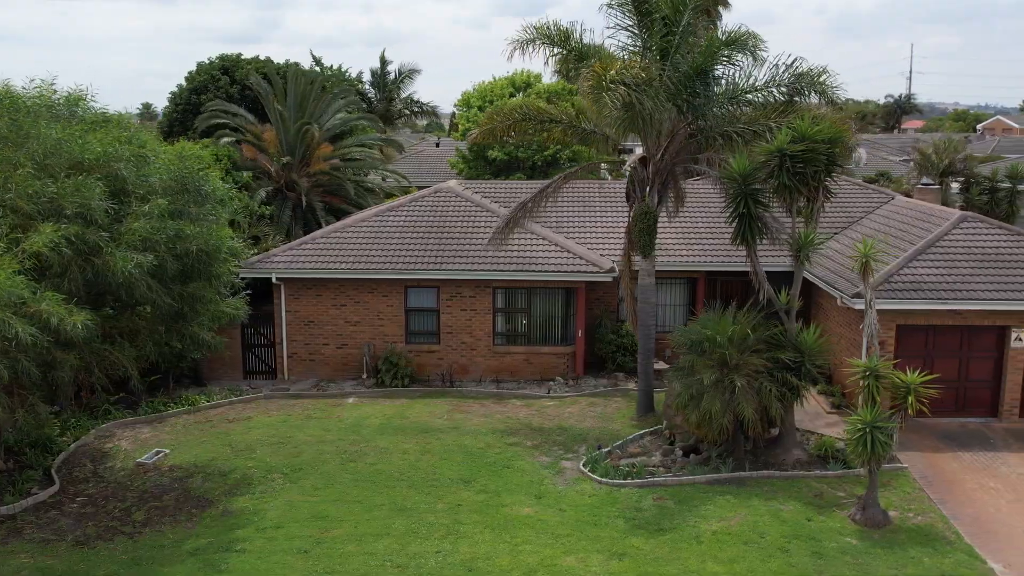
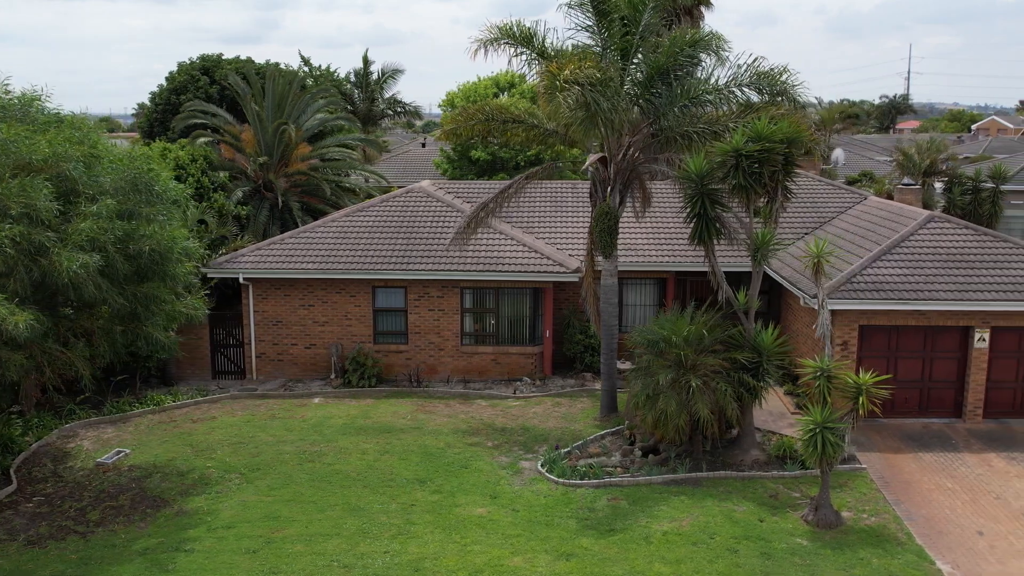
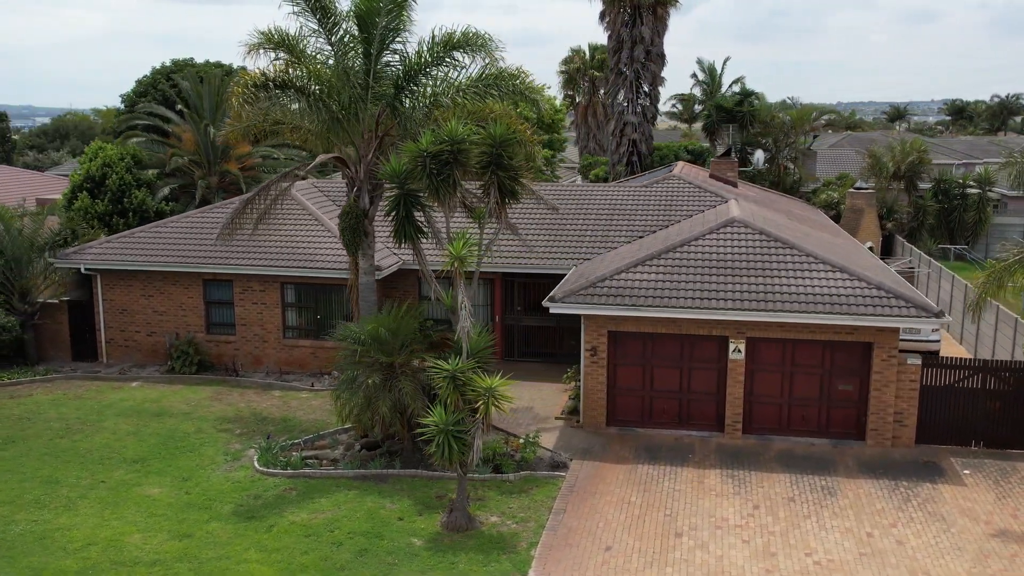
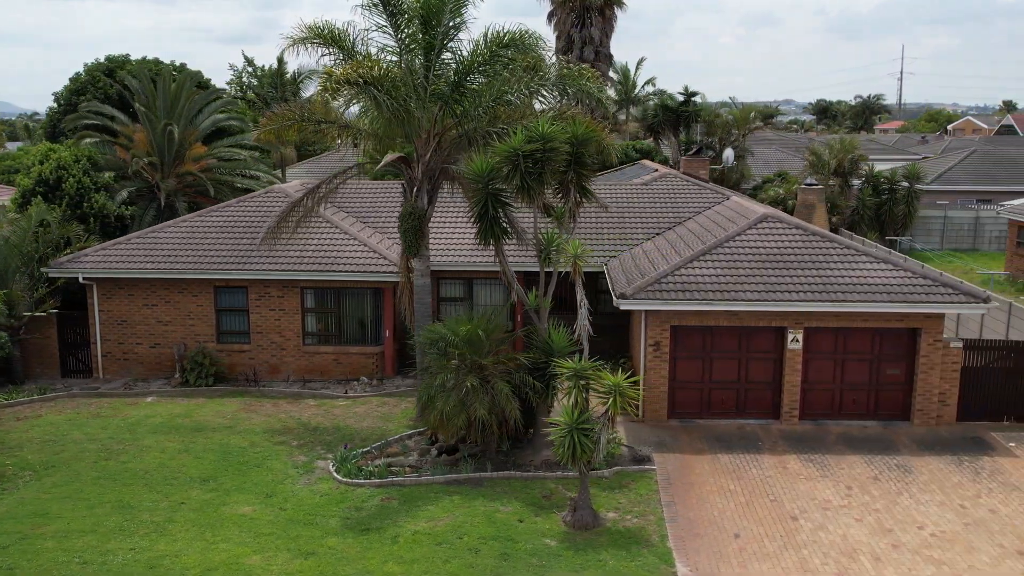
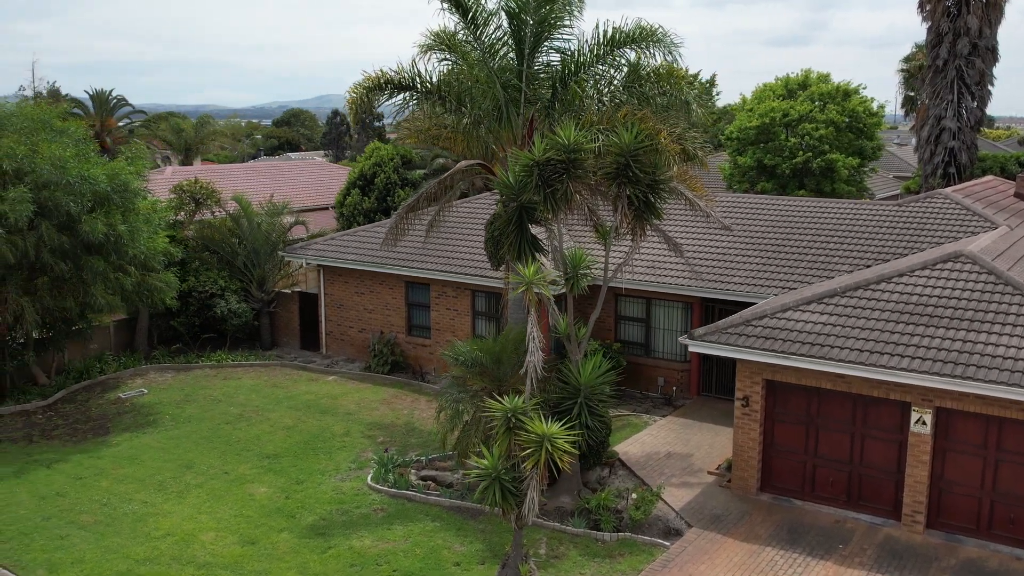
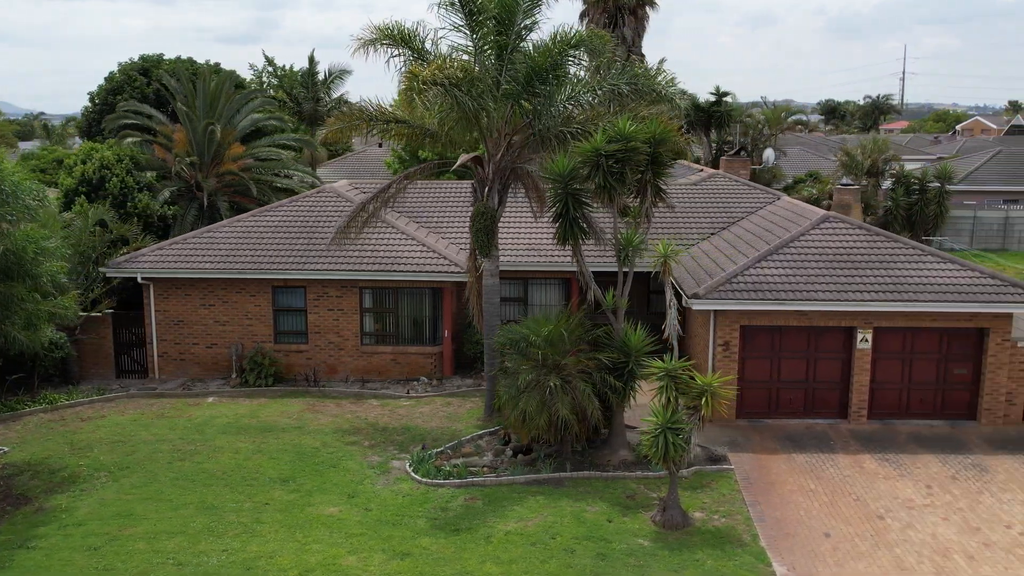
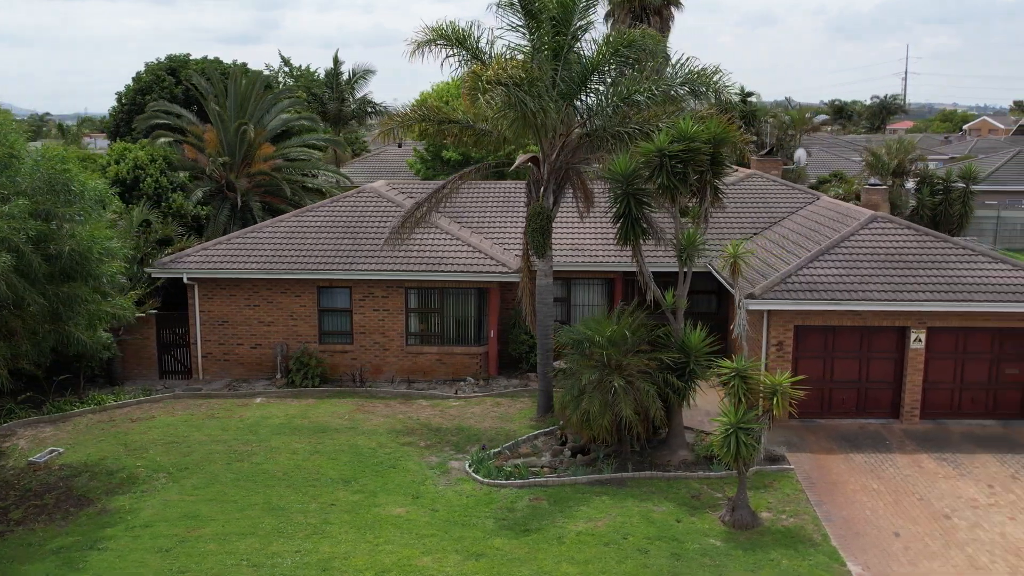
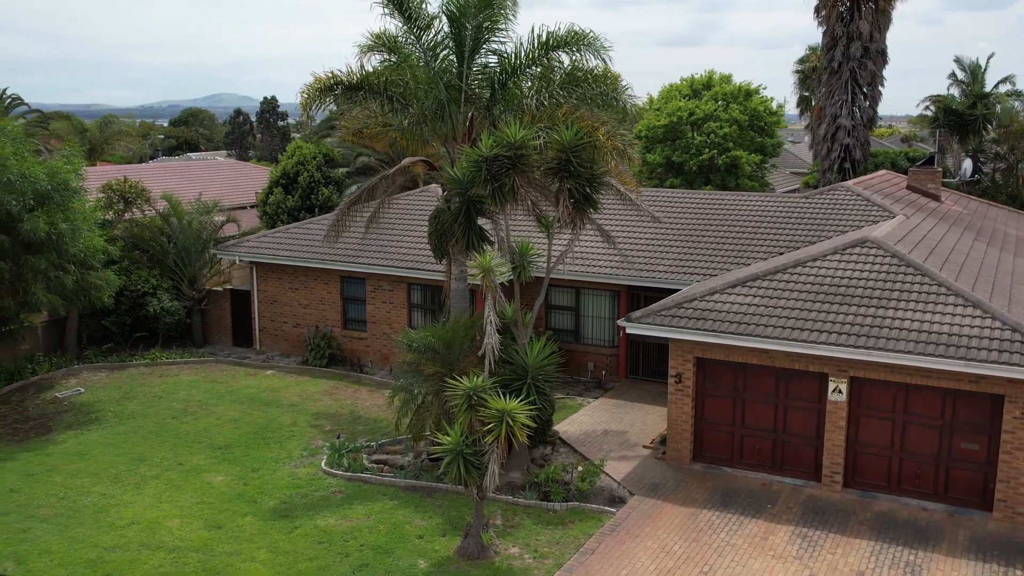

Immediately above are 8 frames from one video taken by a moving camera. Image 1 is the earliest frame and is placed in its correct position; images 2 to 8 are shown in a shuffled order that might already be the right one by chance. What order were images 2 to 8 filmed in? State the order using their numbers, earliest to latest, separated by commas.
2, 7, 6, 4, 3, 8, 5
